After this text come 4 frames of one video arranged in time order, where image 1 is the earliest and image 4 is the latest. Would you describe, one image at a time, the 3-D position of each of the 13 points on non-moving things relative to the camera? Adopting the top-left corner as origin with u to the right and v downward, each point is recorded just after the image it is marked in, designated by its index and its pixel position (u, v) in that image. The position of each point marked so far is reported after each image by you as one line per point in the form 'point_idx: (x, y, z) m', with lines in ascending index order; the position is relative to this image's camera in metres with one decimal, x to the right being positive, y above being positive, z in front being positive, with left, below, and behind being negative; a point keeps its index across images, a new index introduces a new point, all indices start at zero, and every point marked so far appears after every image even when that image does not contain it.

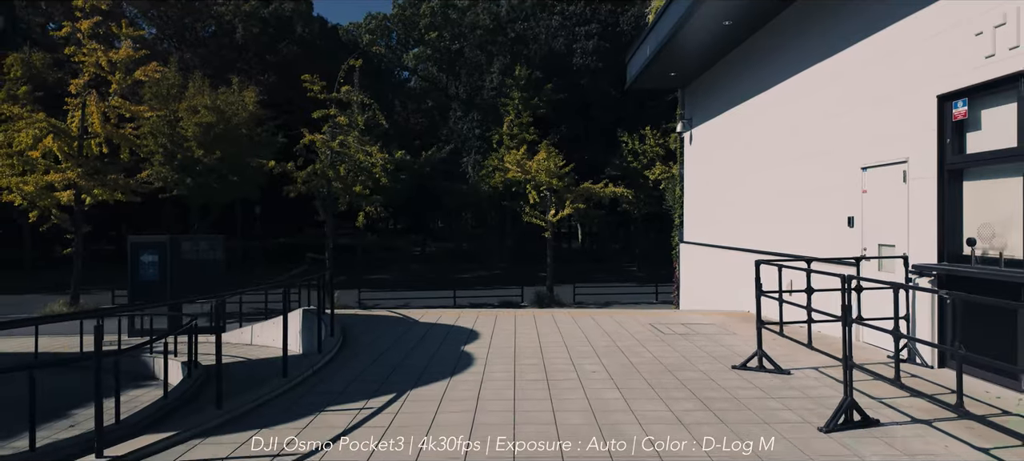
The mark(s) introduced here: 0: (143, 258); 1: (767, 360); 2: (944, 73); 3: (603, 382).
0: (-7.0, -0.5, +12.6) m
1: (+2.5, -1.3, +7.1) m
2: (+4.1, +1.5, +6.6) m
3: (+0.9, -1.5, +6.9) m
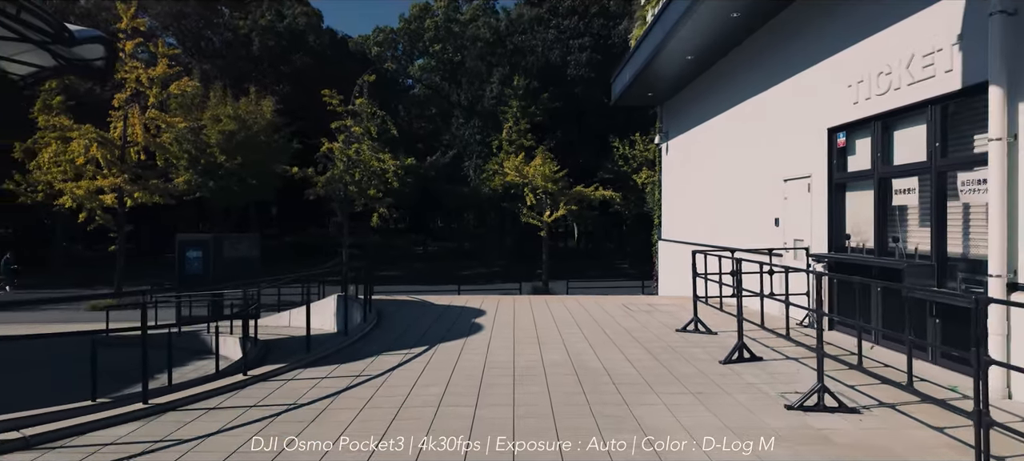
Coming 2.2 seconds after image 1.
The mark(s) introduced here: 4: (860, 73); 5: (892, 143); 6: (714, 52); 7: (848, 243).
0: (-7.0, -0.5, +15.0) m
1: (+2.5, -1.3, +9.5) m
2: (+4.1, +1.5, +9.0) m
3: (+0.9, -1.4, +9.2) m
4: (+4.1, +1.9, +8.3) m
5: (+4.2, +1.0, +7.9) m
6: (+3.8, +3.4, +13.1) m
7: (+4.2, -0.2, +8.9) m
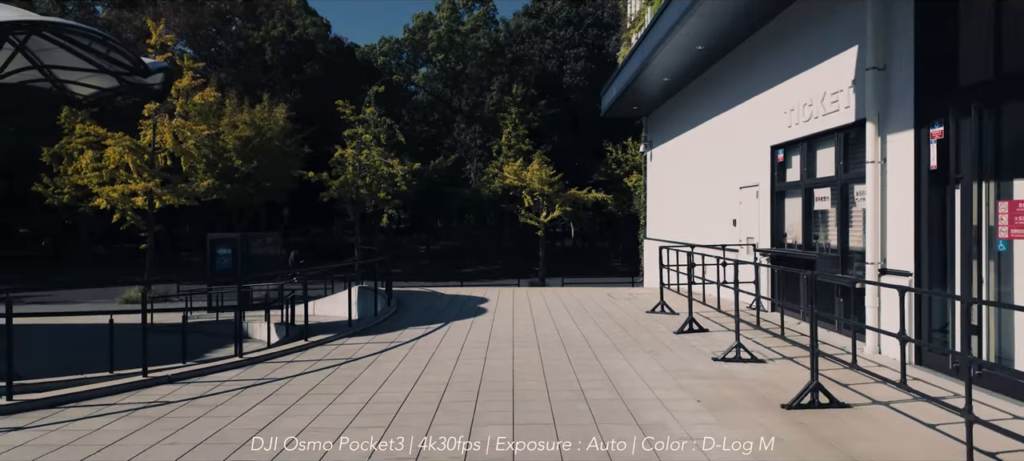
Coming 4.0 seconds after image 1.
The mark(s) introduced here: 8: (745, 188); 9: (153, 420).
0: (-7.0, -0.5, +17.0) m
1: (+2.5, -1.2, +11.5) m
2: (+4.0, +1.5, +11.0) m
3: (+0.9, -1.4, +11.2) m
4: (+4.1, +1.9, +10.3) m
5: (+4.2, +1.0, +9.9) m
6: (+3.8, +3.4, +15.1) m
7: (+4.2, -0.2, +10.9) m
8: (+4.0, +0.7, +12.3) m
9: (-3.0, -1.6, +5.9) m
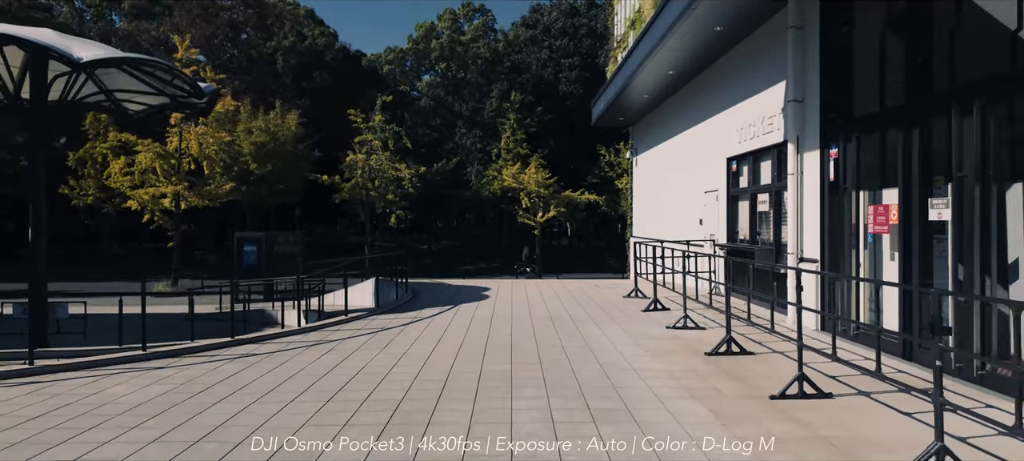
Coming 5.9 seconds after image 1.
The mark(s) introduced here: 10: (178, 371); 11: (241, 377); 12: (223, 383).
0: (-7.0, -0.5, +19.1) m
1: (+2.5, -1.2, +13.6) m
2: (+4.0, +1.6, +13.1) m
3: (+0.9, -1.4, +13.4) m
4: (+4.1, +1.9, +12.4) m
5: (+4.2, +1.0, +12.0) m
6: (+3.8, +3.4, +17.2) m
7: (+4.2, -0.1, +13.1) m
8: (+4.0, +0.8, +14.5) m
9: (-3.0, -1.5, +8.0) m
10: (-3.6, -1.5, +7.6) m
11: (-2.8, -1.5, +7.4) m
12: (-2.9, -1.5, +7.2) m
